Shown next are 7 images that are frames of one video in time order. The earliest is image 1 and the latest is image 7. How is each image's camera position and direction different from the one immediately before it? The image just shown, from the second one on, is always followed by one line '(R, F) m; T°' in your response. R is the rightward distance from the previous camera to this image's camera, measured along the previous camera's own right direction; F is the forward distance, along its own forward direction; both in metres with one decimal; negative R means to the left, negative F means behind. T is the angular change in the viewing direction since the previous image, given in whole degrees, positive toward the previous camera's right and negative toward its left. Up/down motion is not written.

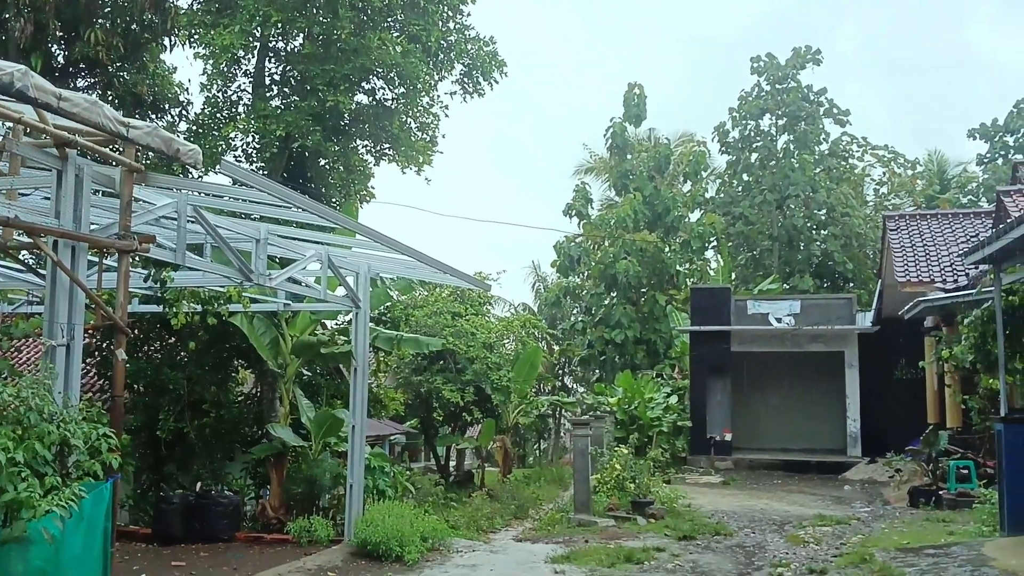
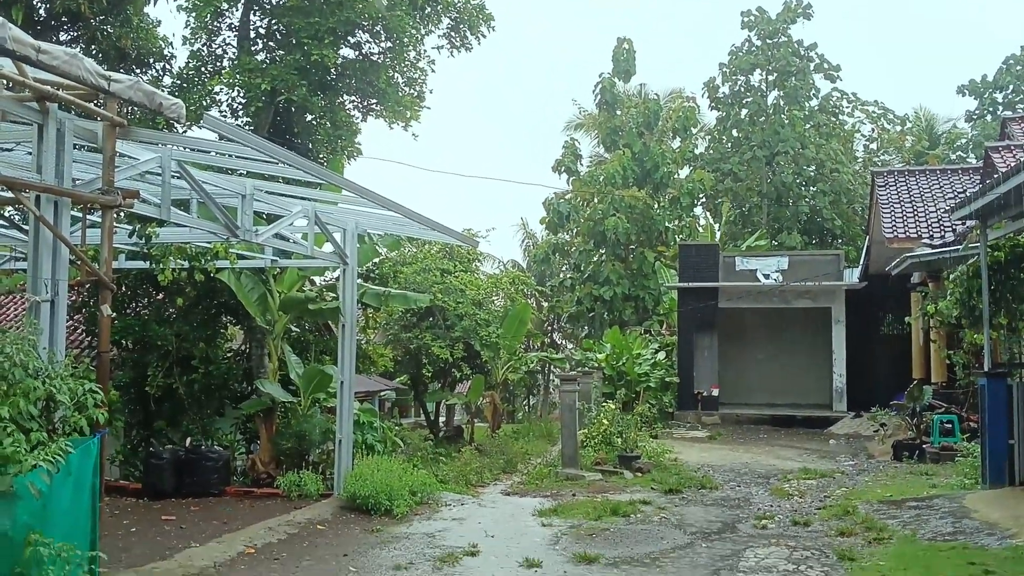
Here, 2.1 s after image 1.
(0.0, 0.0) m; +1°
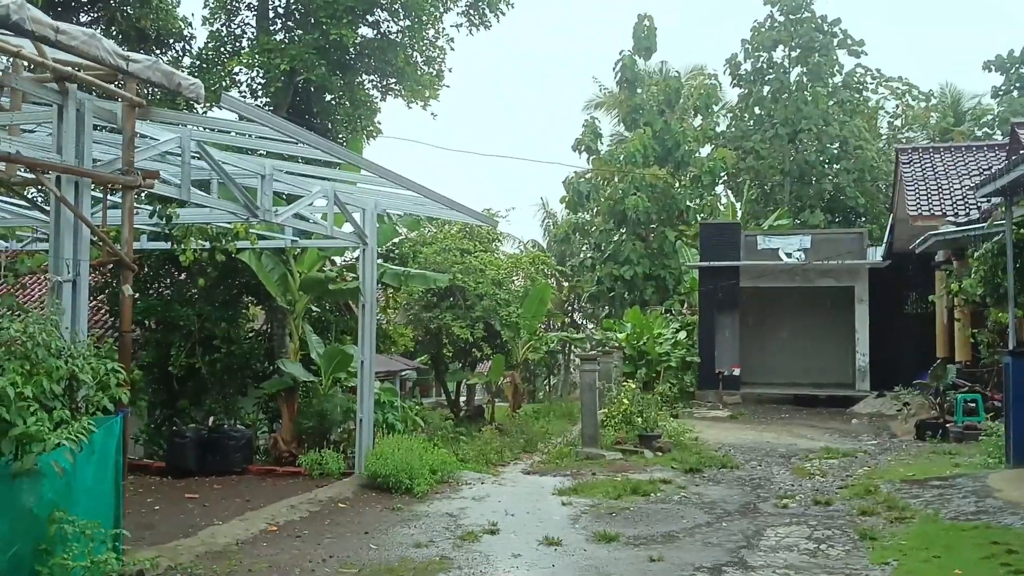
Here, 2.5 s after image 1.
(0.0, 0.0) m; -1°
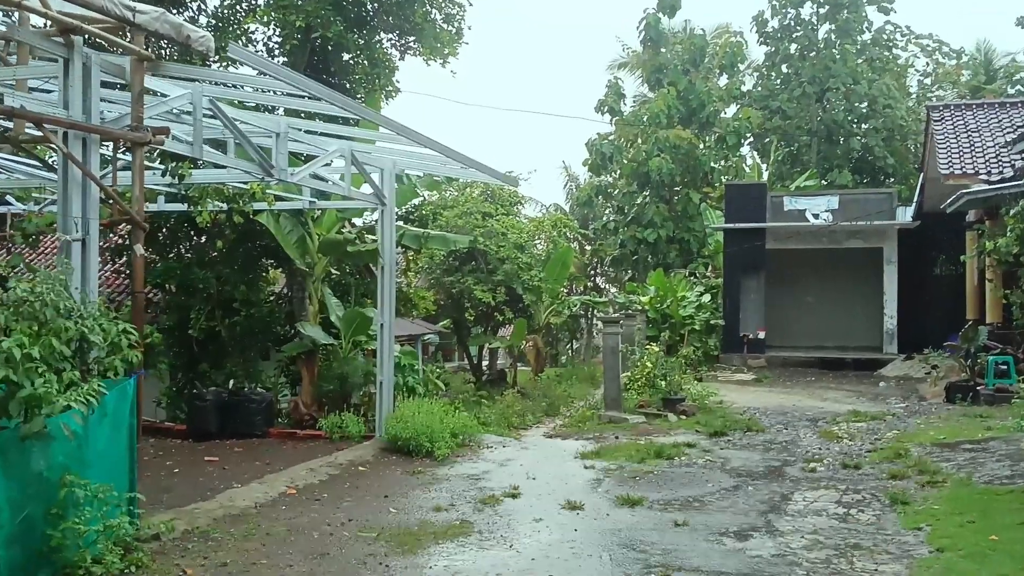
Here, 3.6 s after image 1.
(0.0, +0.2) m; -1°
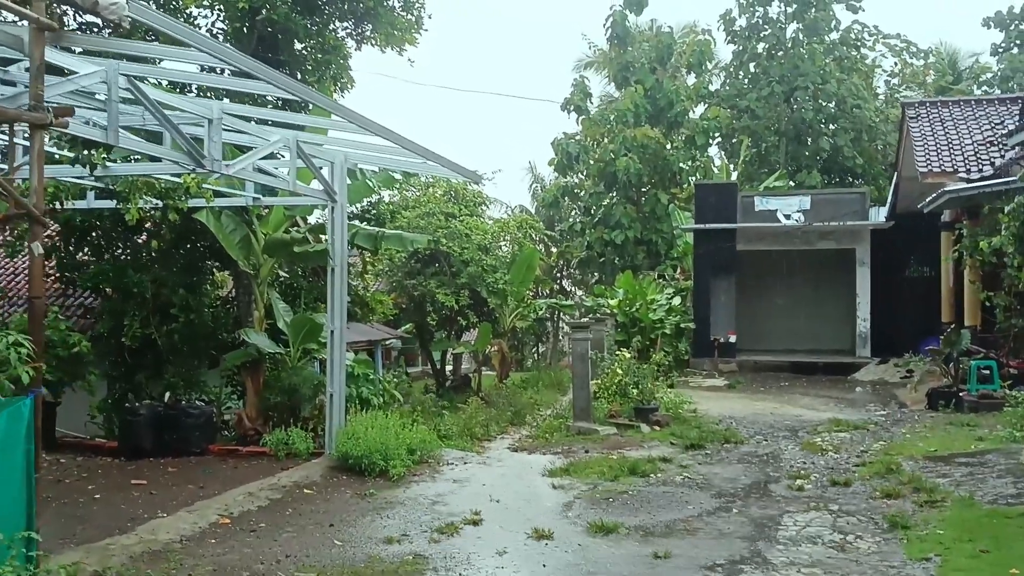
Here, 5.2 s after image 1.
(0.0, +0.7) m; +2°
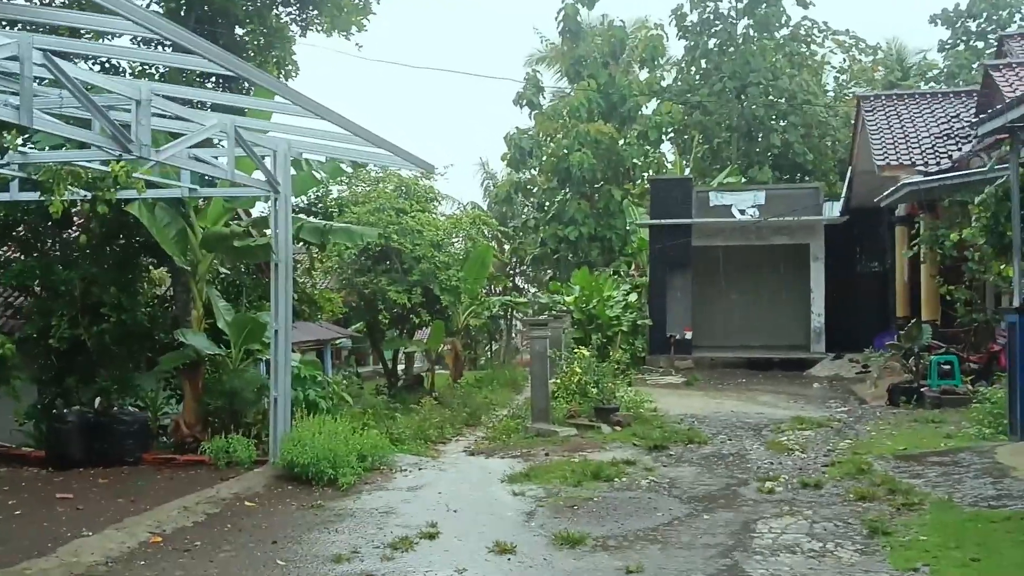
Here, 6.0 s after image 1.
(0.0, +0.4) m; +3°
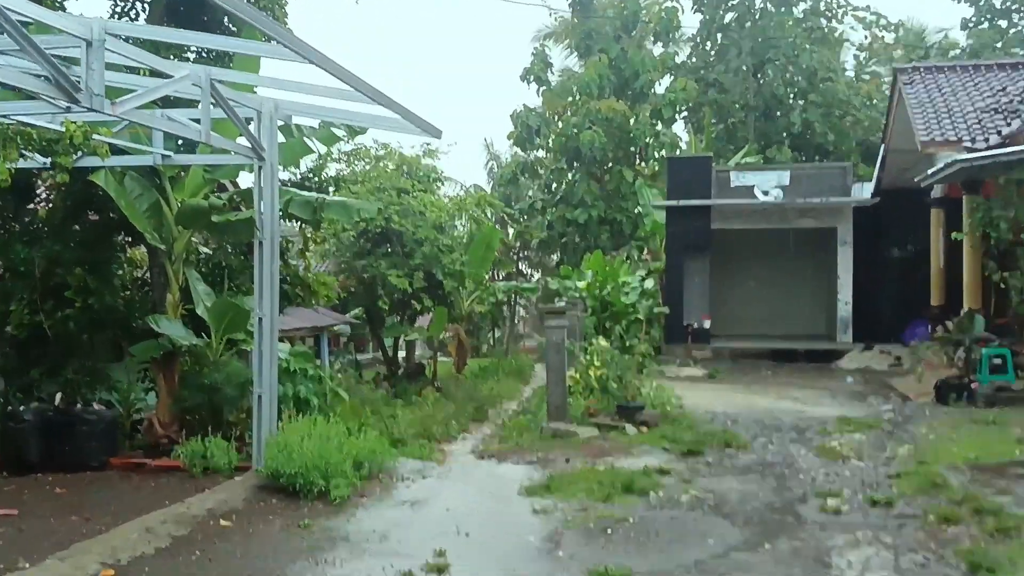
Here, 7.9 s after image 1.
(-0.1, +1.0) m; 0°
